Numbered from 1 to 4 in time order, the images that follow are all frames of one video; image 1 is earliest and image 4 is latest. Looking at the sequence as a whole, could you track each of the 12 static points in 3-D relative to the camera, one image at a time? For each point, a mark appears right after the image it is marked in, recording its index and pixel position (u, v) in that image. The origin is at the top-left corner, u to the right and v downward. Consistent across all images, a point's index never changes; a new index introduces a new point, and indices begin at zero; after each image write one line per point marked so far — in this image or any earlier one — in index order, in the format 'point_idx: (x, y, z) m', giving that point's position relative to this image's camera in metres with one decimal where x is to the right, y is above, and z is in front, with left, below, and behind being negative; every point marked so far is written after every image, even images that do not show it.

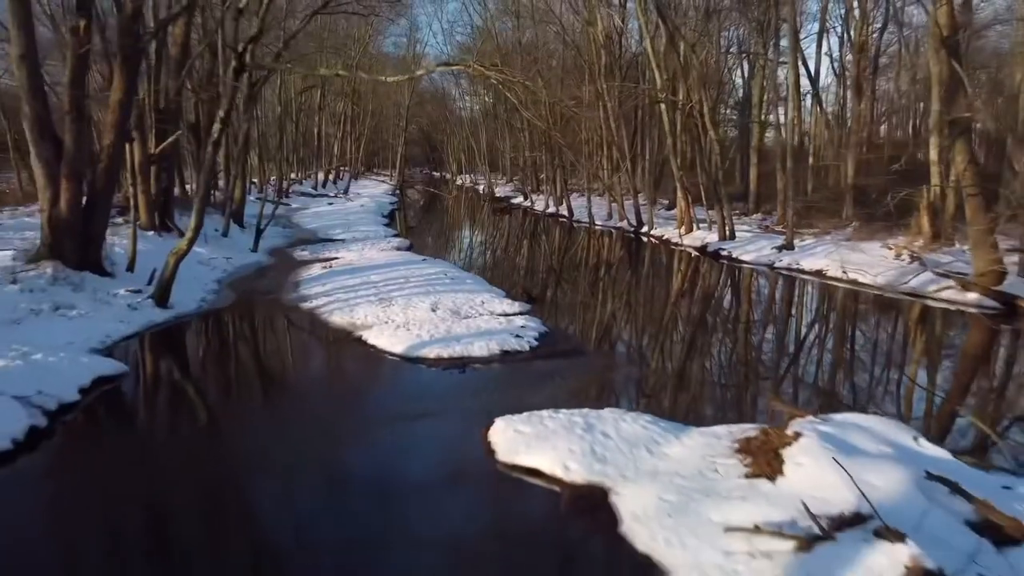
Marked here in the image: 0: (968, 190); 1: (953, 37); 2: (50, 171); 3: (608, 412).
0: (+8.5, +1.8, +12.6) m
1: (+8.0, +4.6, +12.3) m
2: (-7.4, +1.9, +10.9) m
3: (+0.9, -1.2, +6.5) m
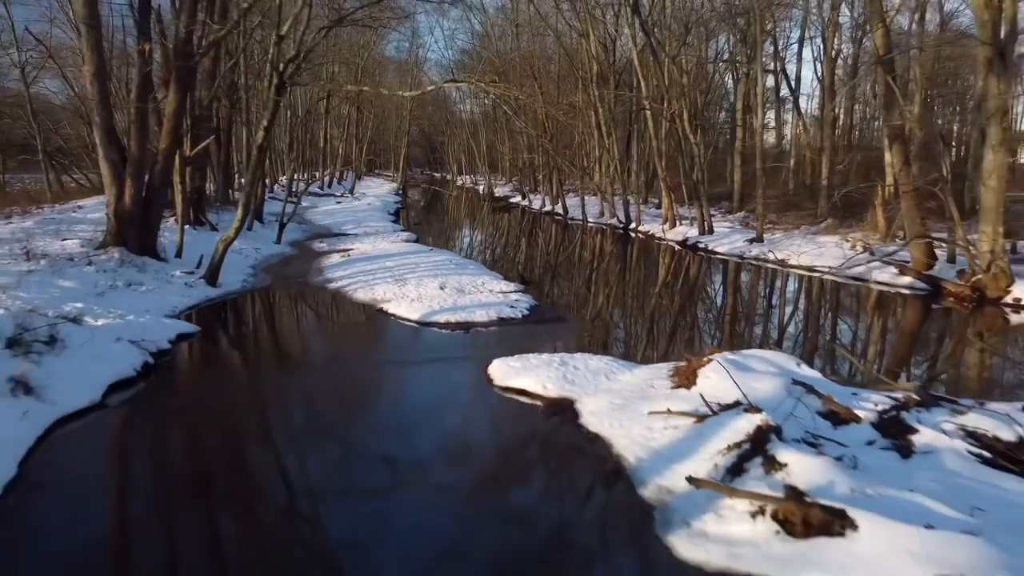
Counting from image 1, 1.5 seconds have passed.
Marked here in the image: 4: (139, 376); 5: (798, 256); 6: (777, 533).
0: (+8.4, +2.1, +14.5) m
1: (+7.9, +4.9, +14.2) m
2: (-7.5, +2.2, +12.8) m
3: (+0.8, -0.8, +8.4) m
4: (-4.3, -1.0, +7.9) m
5: (+7.6, +0.8, +18.0) m
6: (+1.7, -1.6, +4.4) m
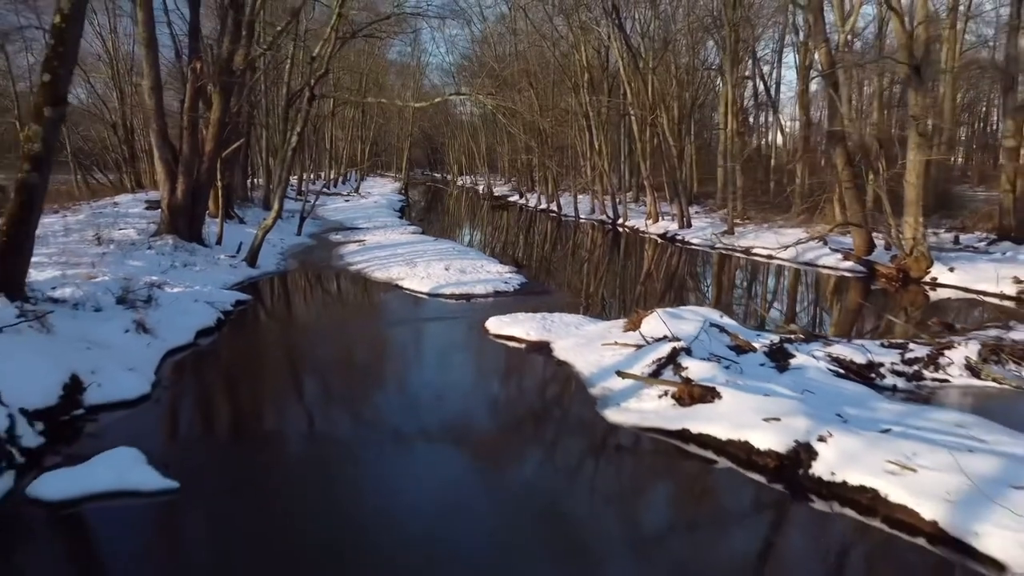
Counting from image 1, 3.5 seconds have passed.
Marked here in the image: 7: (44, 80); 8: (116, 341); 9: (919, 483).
0: (+8.3, +2.5, +16.7) m
1: (+7.8, +5.3, +16.5) m
2: (-7.6, +2.6, +15.0) m
3: (+0.7, -0.4, +10.6) m
4: (-4.5, -0.6, +10.1) m
5: (+7.4, +1.2, +20.2) m
6: (+1.6, -1.1, +6.6) m
7: (-5.8, +2.6, +8.4) m
8: (-4.7, -0.6, +8.1) m
9: (+2.9, -1.4, +4.9) m
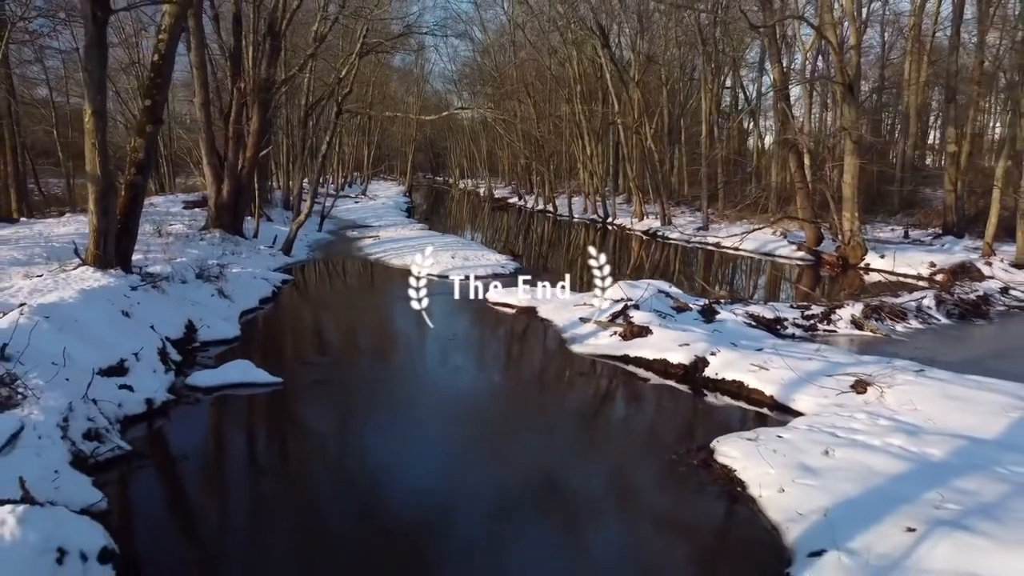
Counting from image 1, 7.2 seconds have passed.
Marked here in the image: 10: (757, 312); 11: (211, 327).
0: (+8.2, +2.9, +19.3) m
1: (+7.7, +5.7, +19.1) m
2: (-7.7, +3.0, +17.7) m
3: (+0.6, 0.0, +13.2) m
4: (-4.6, -0.2, +12.7) m
5: (+7.4, +1.6, +22.8) m
6: (+1.5, -0.7, +9.2) m
7: (-5.9, +3.0, +11.0) m
8: (-4.8, -0.2, +10.6) m
9: (+2.8, -1.0, +7.5) m
10: (+3.9, -0.4, +10.6) m
11: (-4.4, -0.6, +9.8) m
